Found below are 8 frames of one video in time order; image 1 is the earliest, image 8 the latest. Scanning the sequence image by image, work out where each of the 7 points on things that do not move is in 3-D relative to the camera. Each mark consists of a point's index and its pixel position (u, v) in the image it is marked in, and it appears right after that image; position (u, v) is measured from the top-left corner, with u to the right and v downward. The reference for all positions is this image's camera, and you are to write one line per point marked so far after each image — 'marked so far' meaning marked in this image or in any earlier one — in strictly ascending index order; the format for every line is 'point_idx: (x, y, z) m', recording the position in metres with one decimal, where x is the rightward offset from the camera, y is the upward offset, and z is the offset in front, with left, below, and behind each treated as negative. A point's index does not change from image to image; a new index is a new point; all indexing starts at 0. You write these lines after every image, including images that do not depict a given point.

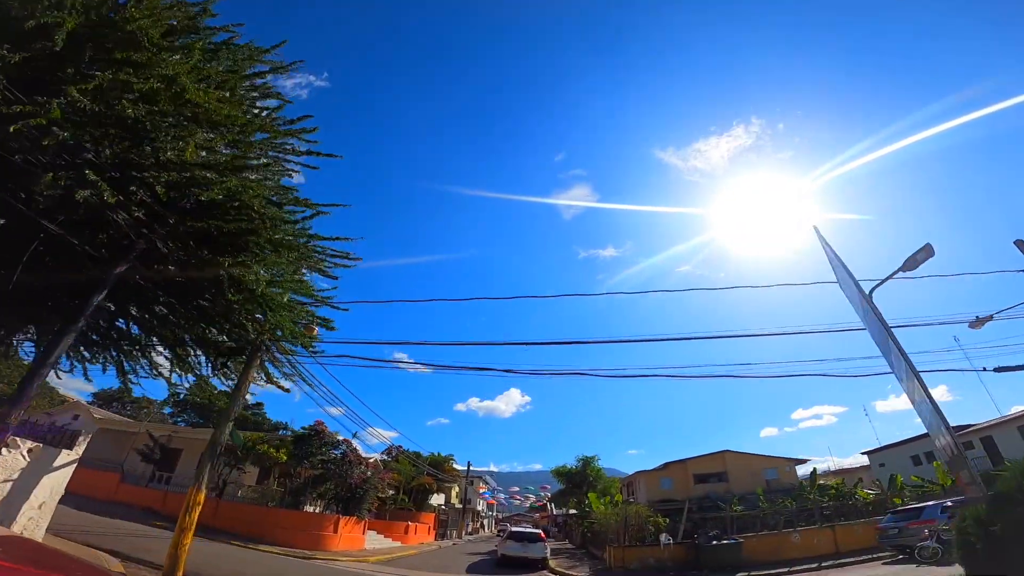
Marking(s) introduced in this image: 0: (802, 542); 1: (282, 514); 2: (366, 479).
0: (+9.7, -8.2, +15.7) m
1: (-8.3, -8.0, +17.1) m
2: (-6.1, -8.0, +19.9) m
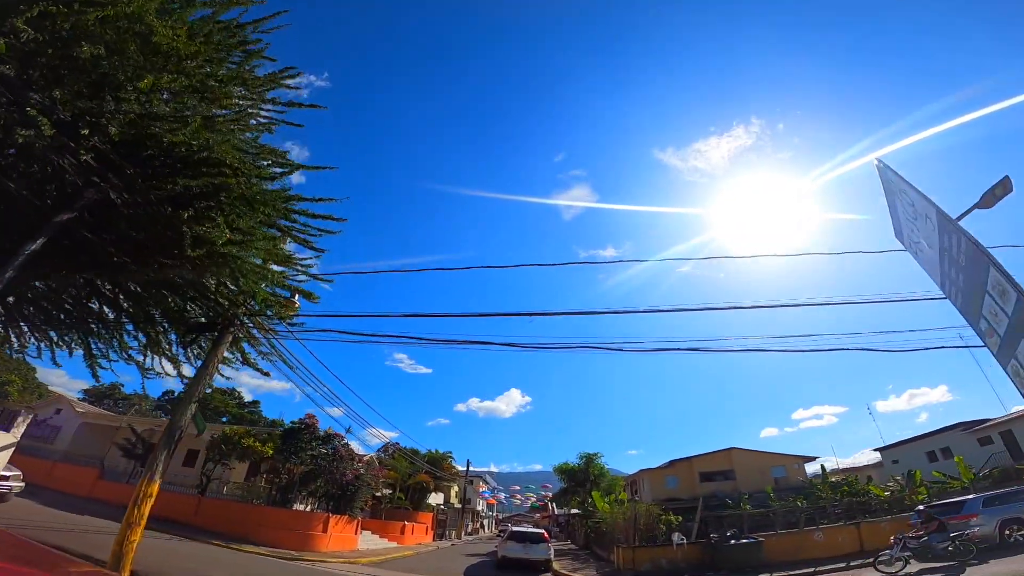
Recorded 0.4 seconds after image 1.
0: (+9.8, -7.6, +14.6) m
1: (-8.3, -7.5, +16.0) m
2: (-6.1, -7.4, +18.9) m
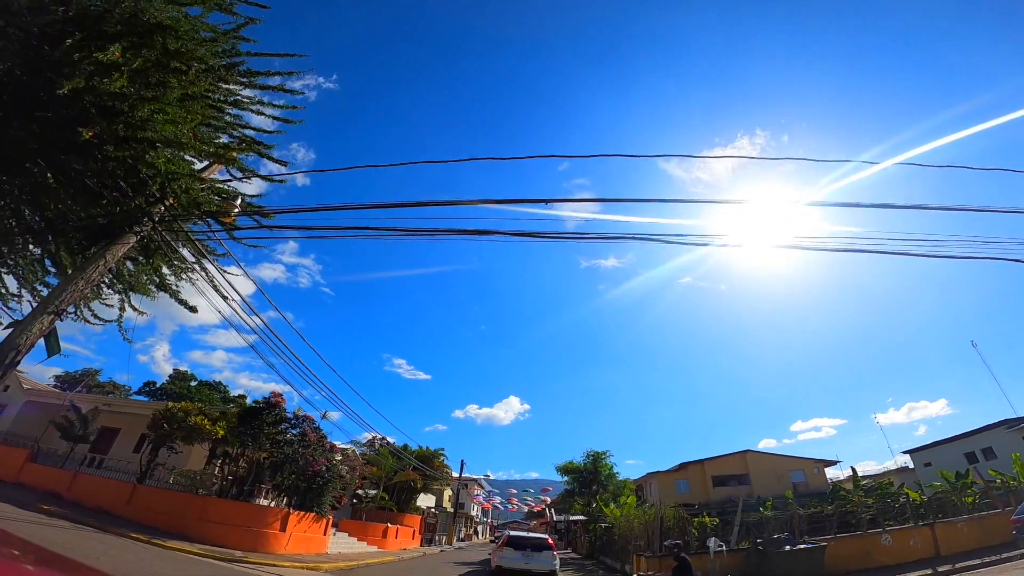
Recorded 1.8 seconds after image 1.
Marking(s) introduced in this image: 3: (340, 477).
0: (+9.7, -6.4, +11.9) m
1: (-8.4, -6.0, +13.3) m
2: (-6.2, -6.0, +16.2) m
3: (-6.0, -6.6, +16.5) m
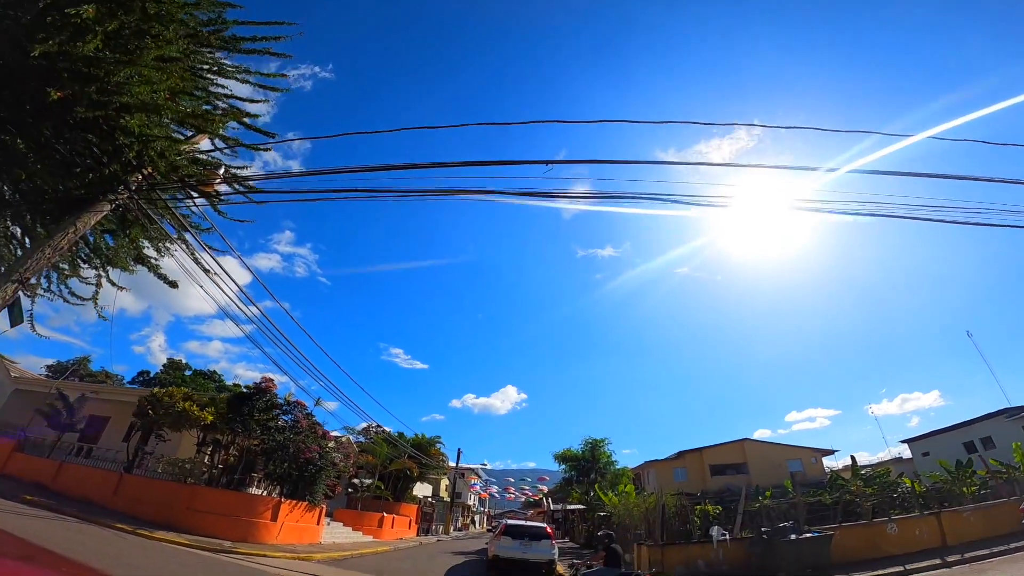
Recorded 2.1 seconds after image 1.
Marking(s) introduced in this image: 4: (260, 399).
0: (+9.6, -6.0, +11.7) m
1: (-8.4, -5.5, +12.9) m
2: (-6.3, -5.5, +15.8) m
3: (-6.1, -6.1, +16.2) m
4: (-8.0, -3.6, +15.0) m
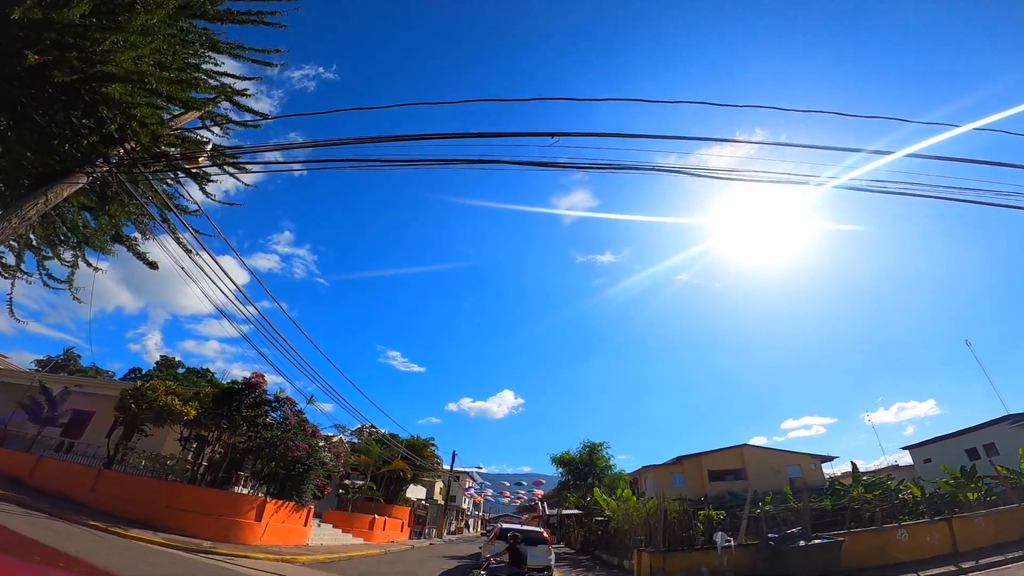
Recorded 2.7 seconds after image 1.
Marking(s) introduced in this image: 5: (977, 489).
0: (+9.5, -6.0, +11.2) m
1: (-8.6, -5.2, +12.4) m
2: (-6.4, -5.3, +15.3) m
3: (-6.3, -5.8, +15.6) m
4: (-8.1, -3.3, +14.5) m
5: (+17.0, -7.3, +17.2) m
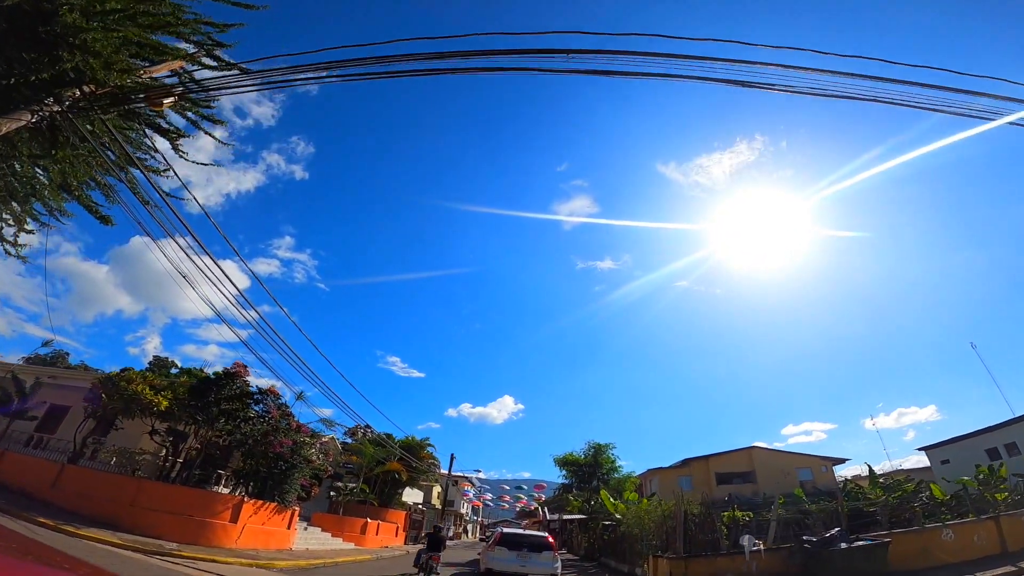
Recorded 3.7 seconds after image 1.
0: (+9.5, -5.5, +10.1) m
1: (-8.5, -4.7, +11.2) m
2: (-6.4, -4.8, +14.1) m
3: (-6.3, -5.3, +14.5) m
4: (-8.1, -2.8, +13.3) m
5: (+17.0, -6.9, +16.0) m
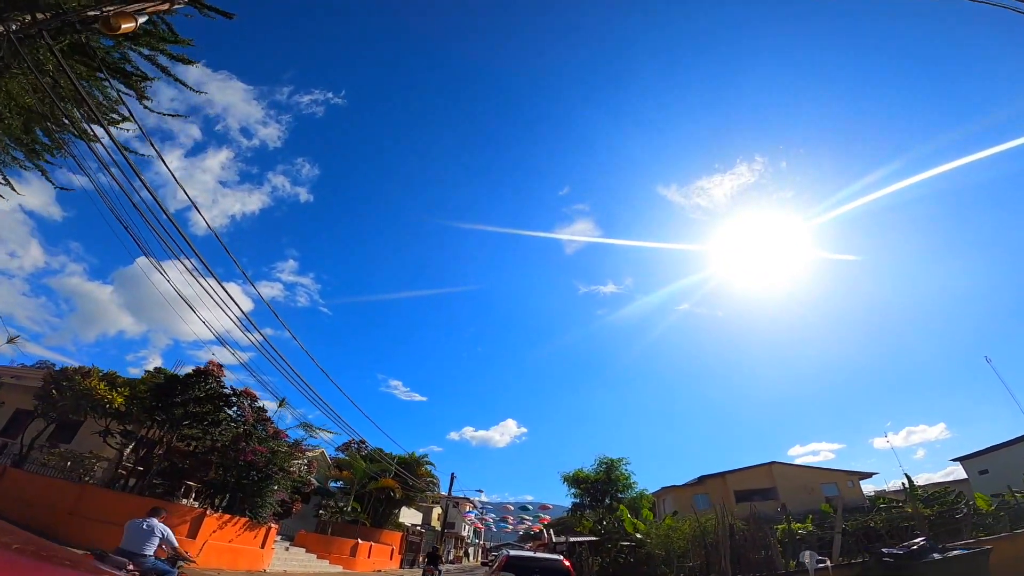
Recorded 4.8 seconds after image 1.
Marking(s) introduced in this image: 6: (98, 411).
0: (+9.7, -4.9, +8.3) m
1: (-8.4, -4.3, +9.6) m
2: (-6.2, -4.4, +12.5) m
3: (-6.1, -5.0, +12.8) m
4: (-7.9, -2.4, +11.8) m
5: (+17.2, -6.6, +14.2) m
6: (-10.0, -3.0, +11.4) m
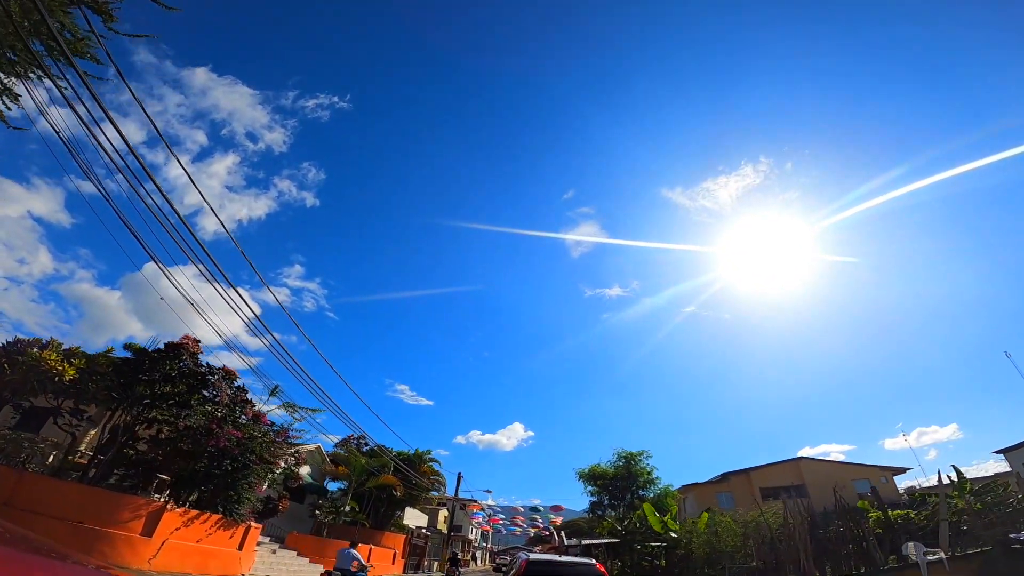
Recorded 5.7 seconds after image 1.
0: (+9.9, -3.9, +6.5) m
1: (-8.1, -3.4, +8.0) m
2: (-5.9, -3.6, +10.8) m
3: (-5.7, -4.2, +11.2) m
4: (-7.6, -1.6, +10.2) m
5: (+17.5, -5.5, +12.3) m
6: (-9.7, -2.2, +9.8) m
